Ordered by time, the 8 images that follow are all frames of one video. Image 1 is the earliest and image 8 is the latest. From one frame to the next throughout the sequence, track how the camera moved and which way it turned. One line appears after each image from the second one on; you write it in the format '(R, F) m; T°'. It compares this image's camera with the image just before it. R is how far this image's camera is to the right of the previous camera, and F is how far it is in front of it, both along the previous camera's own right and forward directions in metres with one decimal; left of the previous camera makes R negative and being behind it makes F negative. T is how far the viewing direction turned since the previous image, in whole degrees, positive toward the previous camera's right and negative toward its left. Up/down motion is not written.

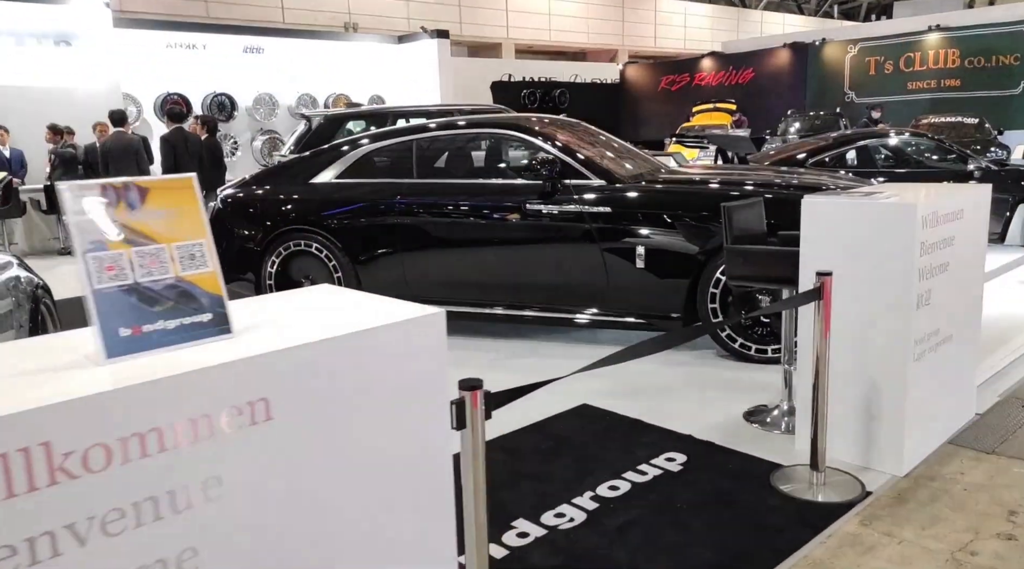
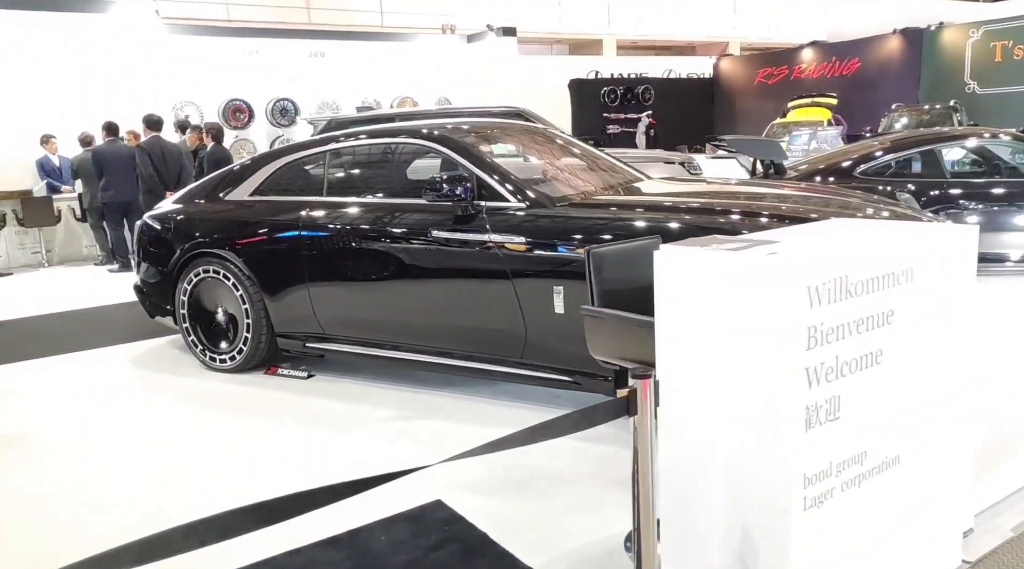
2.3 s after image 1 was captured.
(+1.0, +0.9) m; -9°
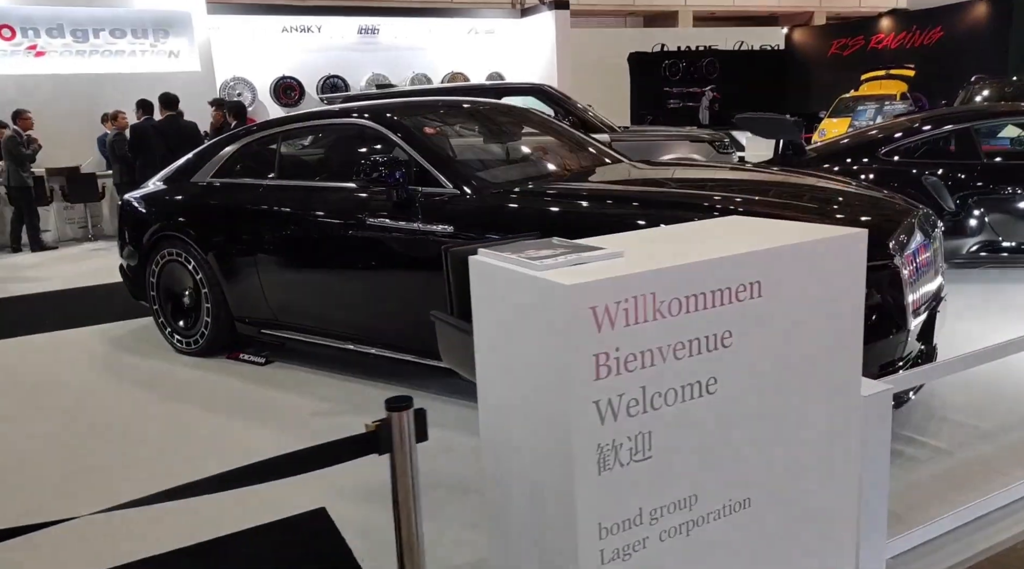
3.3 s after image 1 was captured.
(+0.6, +0.3) m; -6°
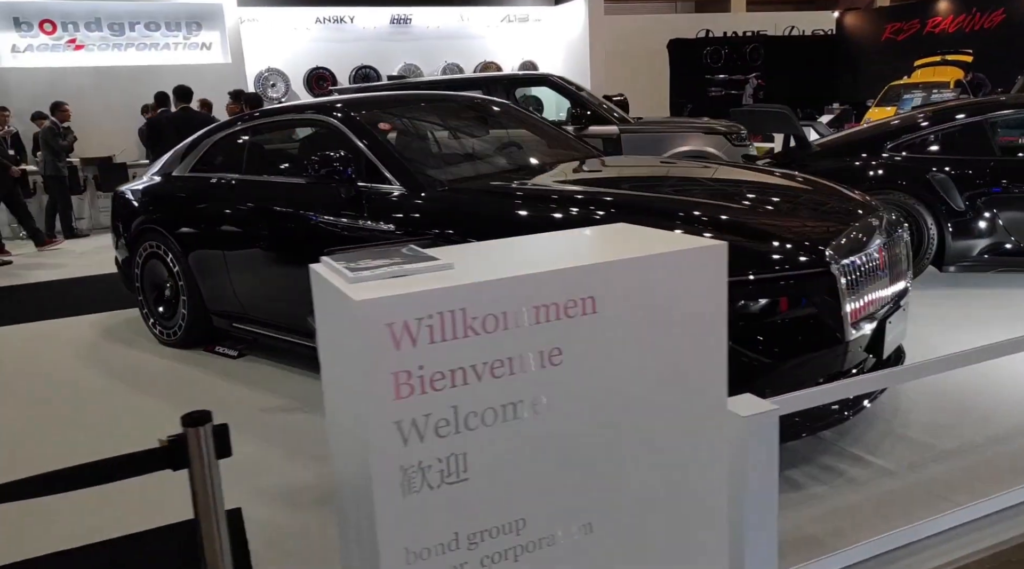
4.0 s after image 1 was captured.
(+0.4, +0.1) m; -4°
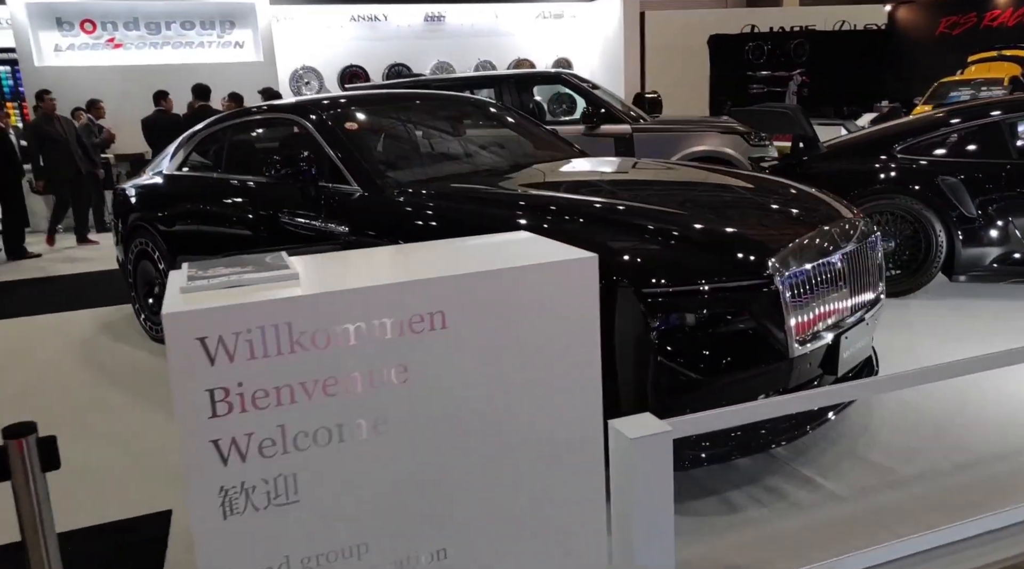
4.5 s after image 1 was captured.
(+0.4, +0.1) m; -4°
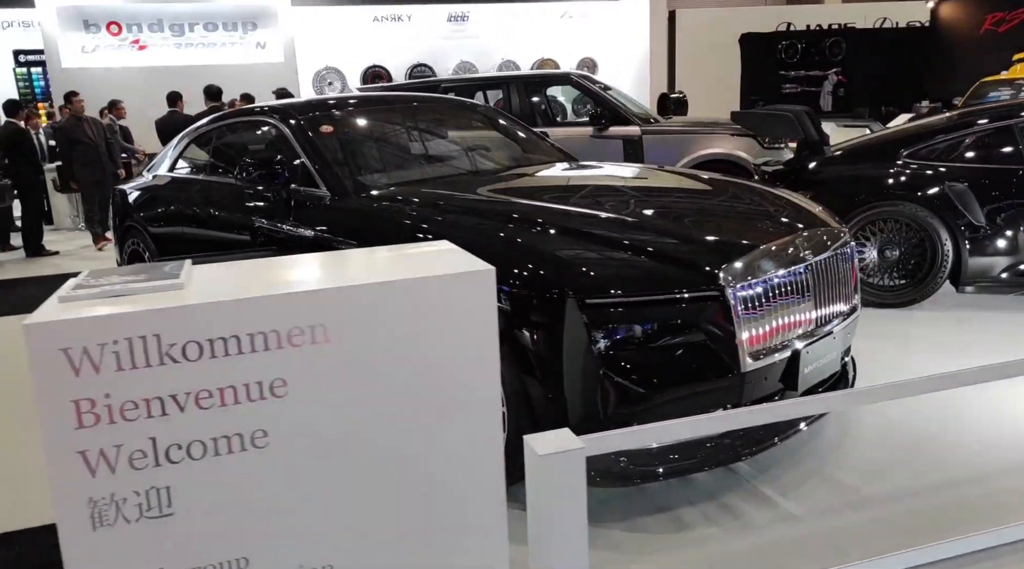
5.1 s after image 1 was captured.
(+0.3, +0.1) m; -3°
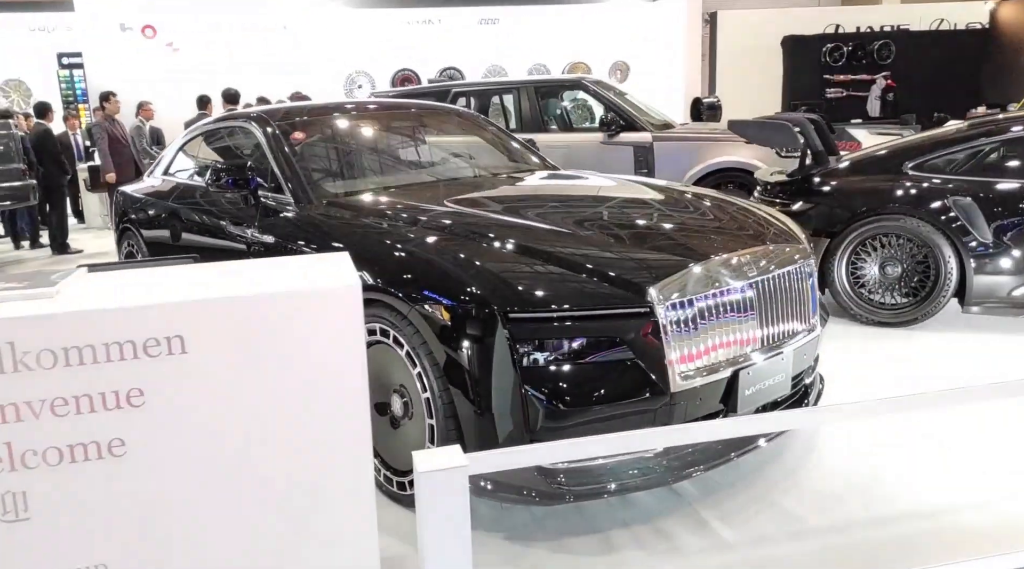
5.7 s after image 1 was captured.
(+0.4, 0.0) m; -4°
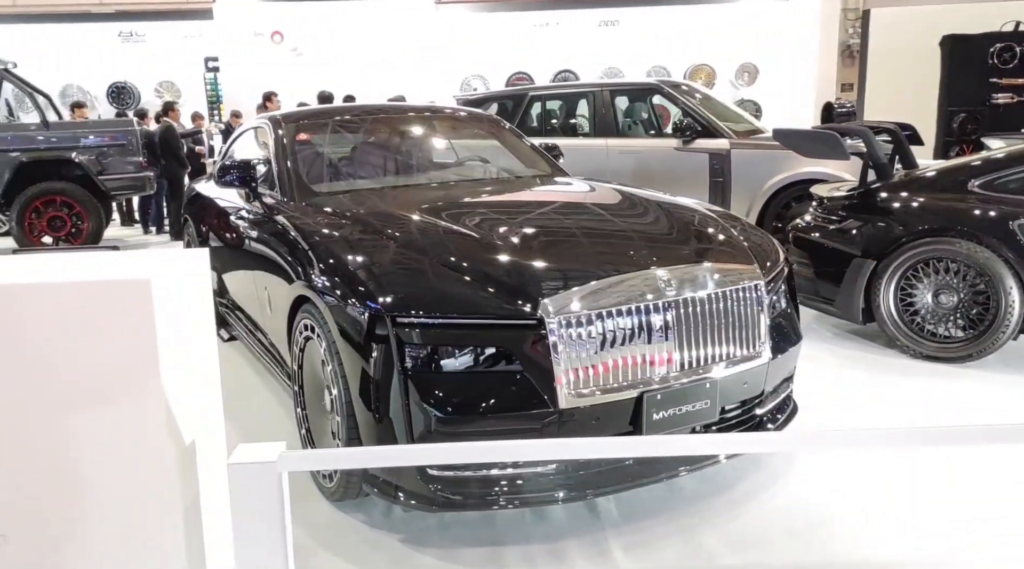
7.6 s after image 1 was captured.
(+0.8, +0.1) m; -12°
